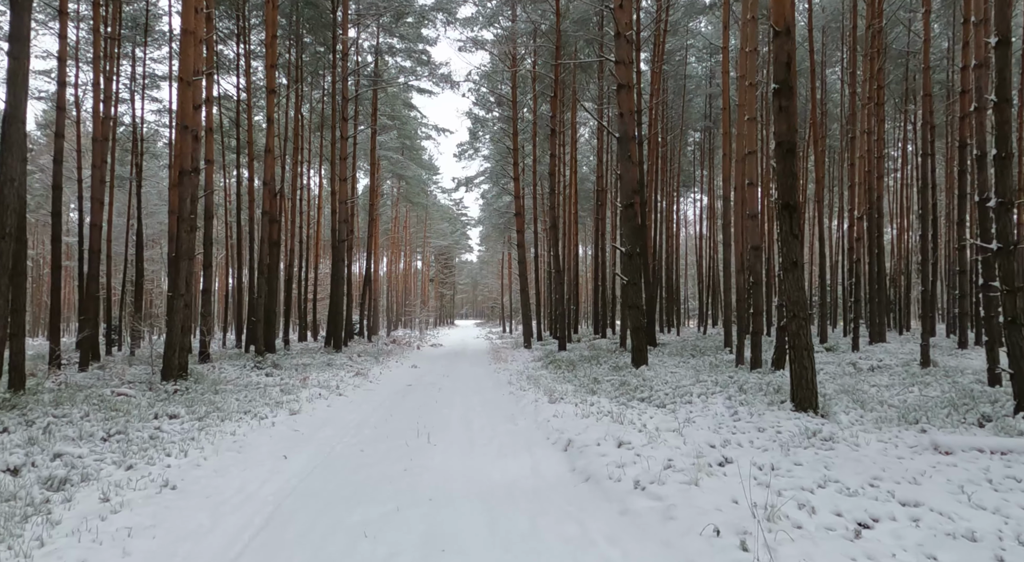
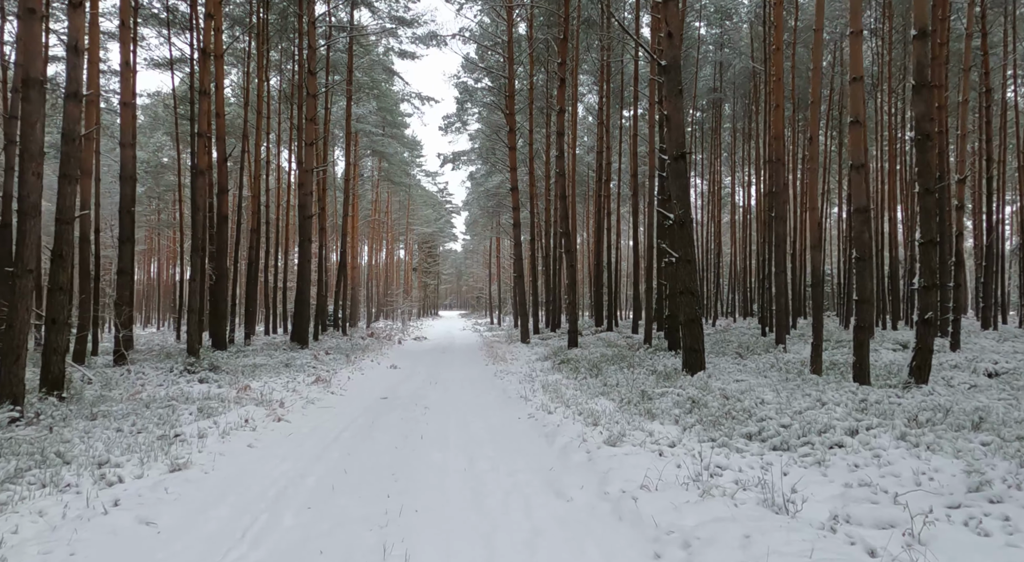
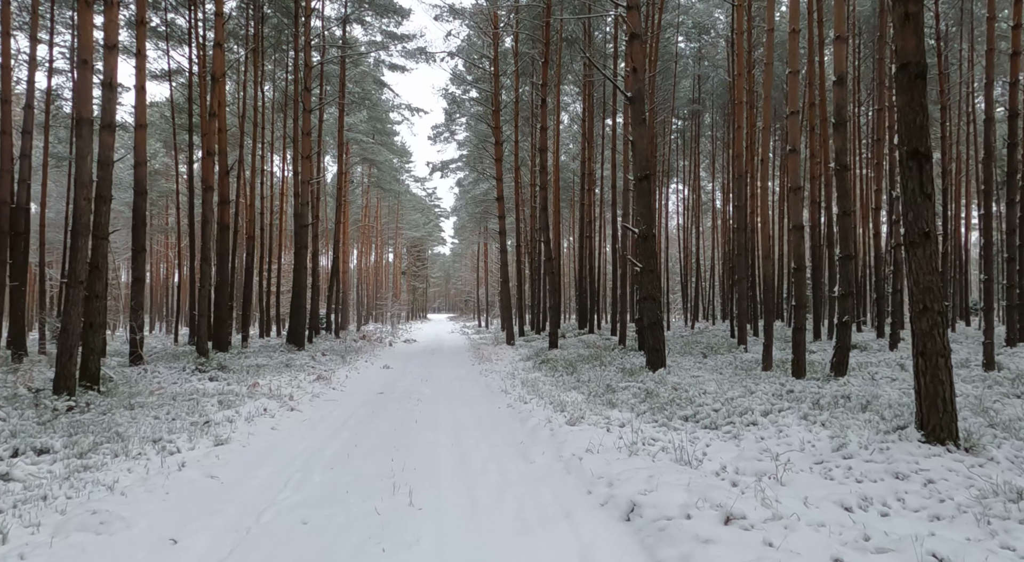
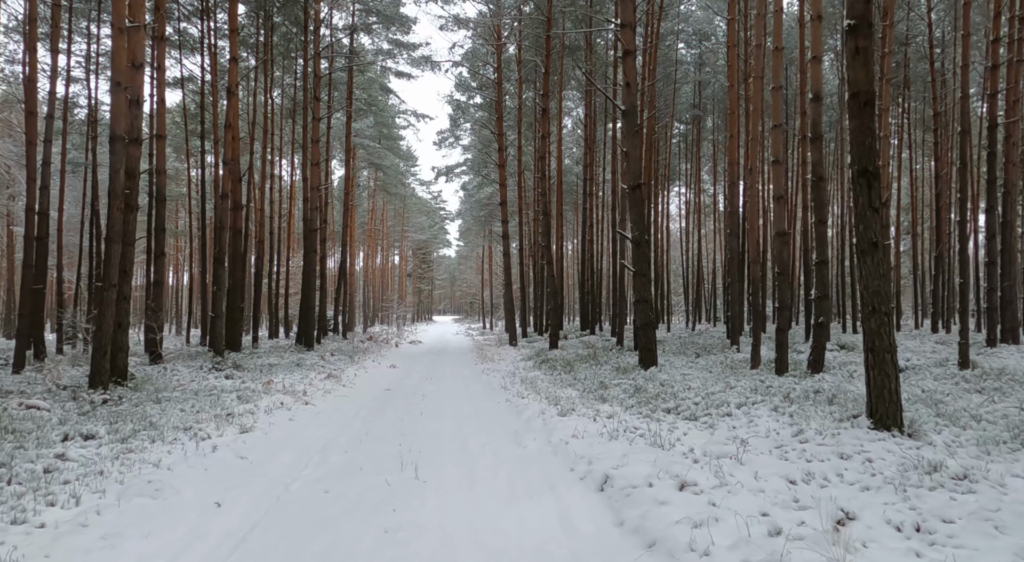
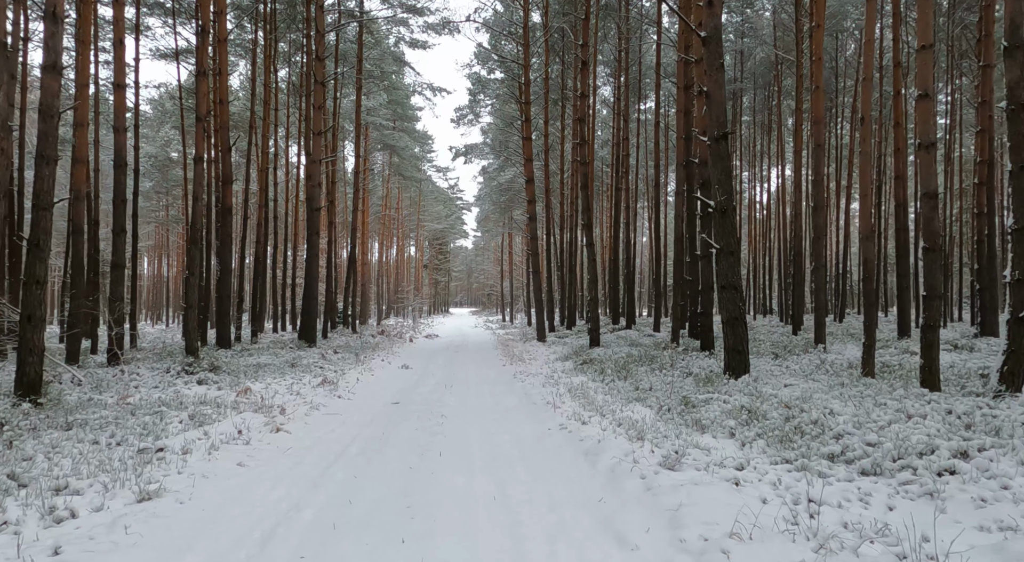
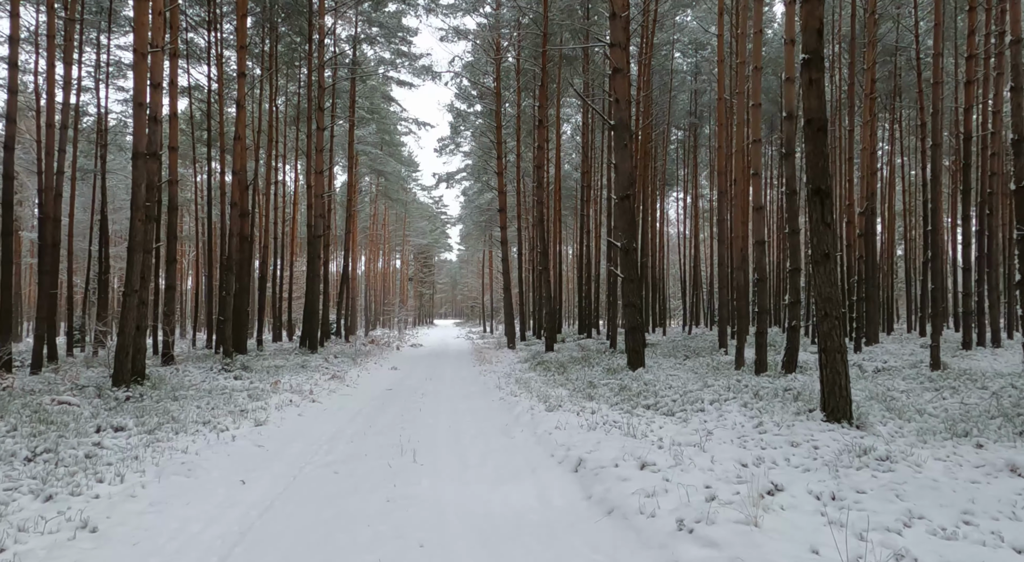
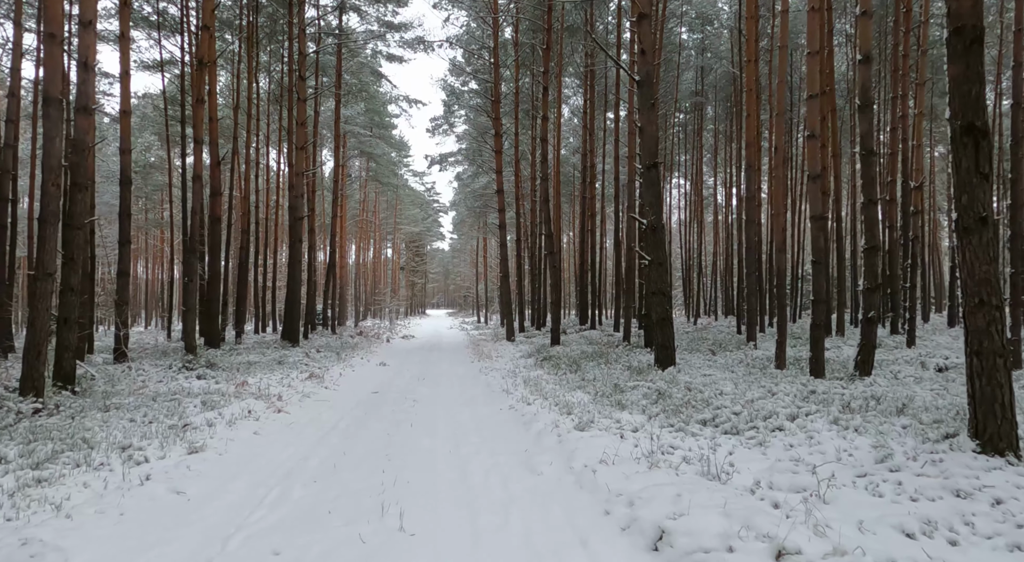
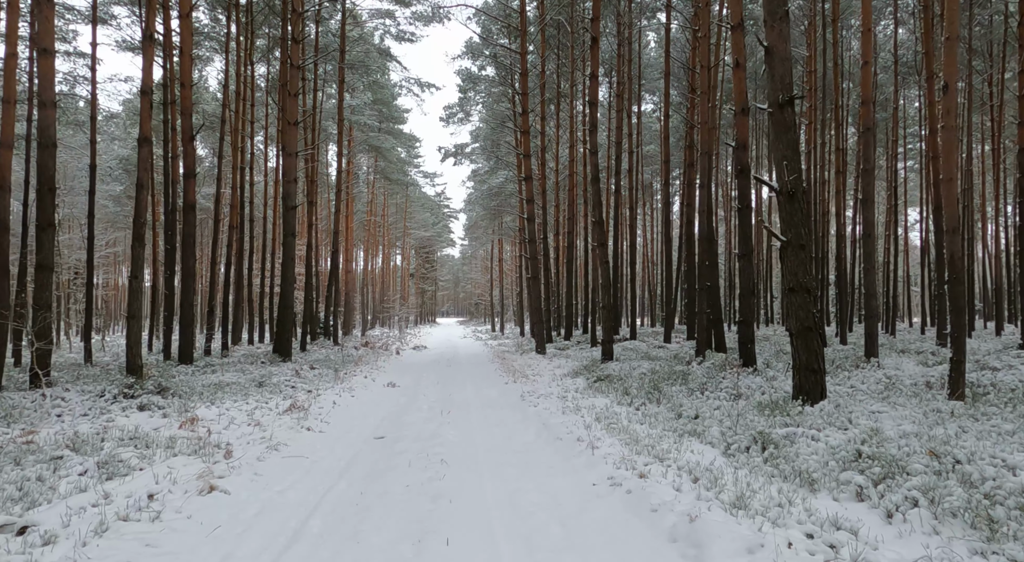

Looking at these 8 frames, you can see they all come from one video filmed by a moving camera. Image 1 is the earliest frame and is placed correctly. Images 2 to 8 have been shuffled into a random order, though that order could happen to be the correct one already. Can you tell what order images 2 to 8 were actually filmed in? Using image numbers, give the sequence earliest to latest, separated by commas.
6, 4, 3, 7, 2, 5, 8
